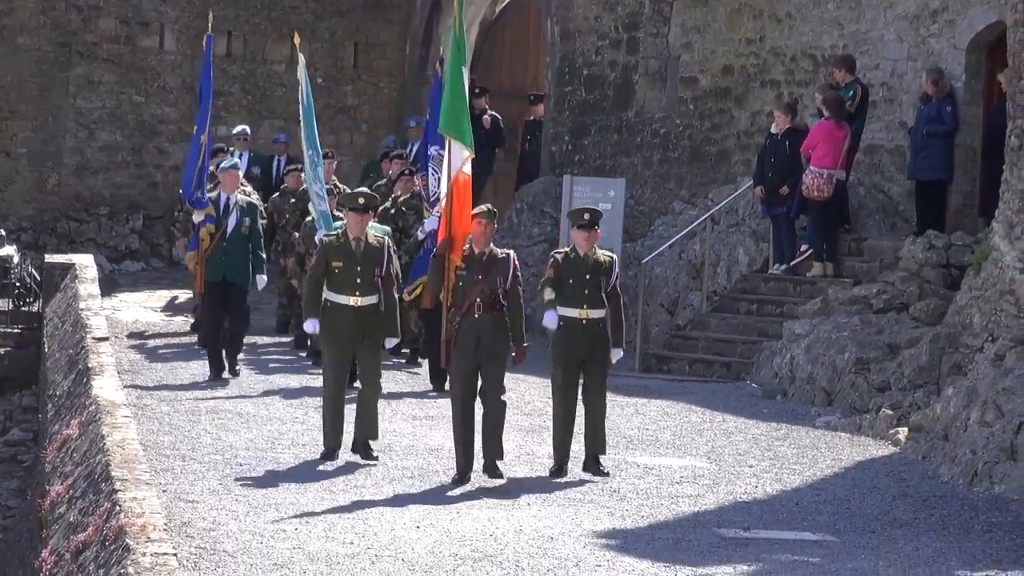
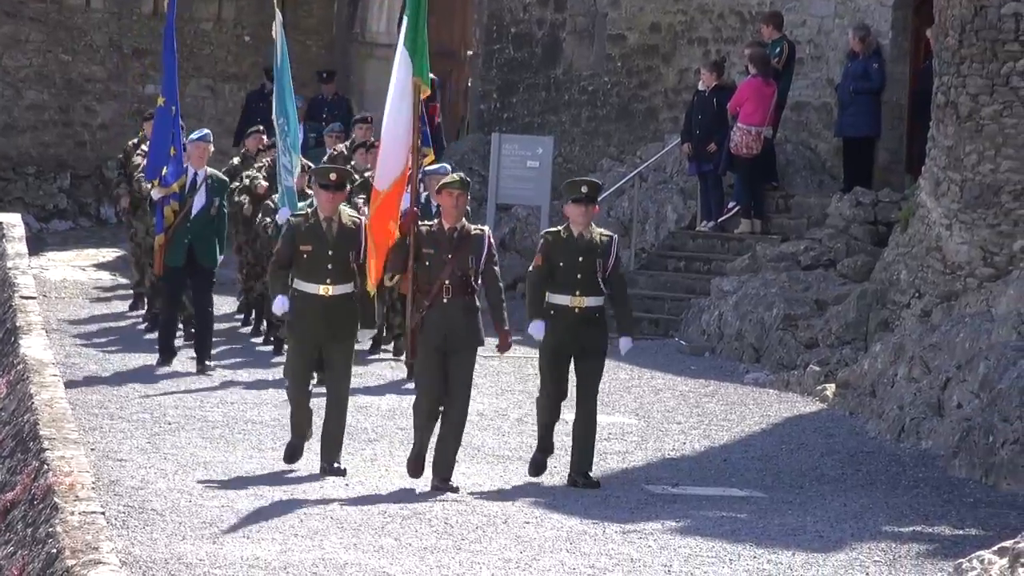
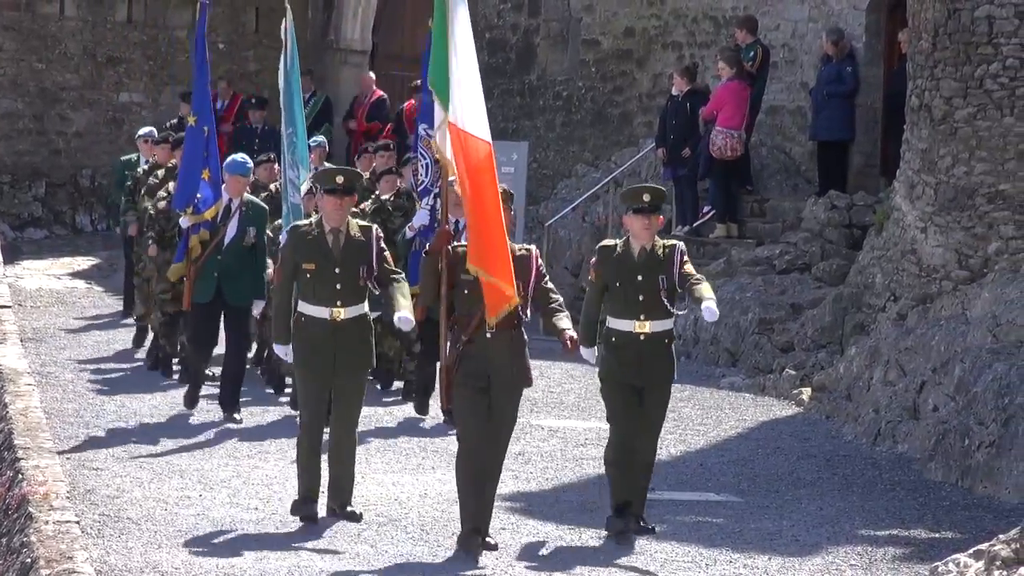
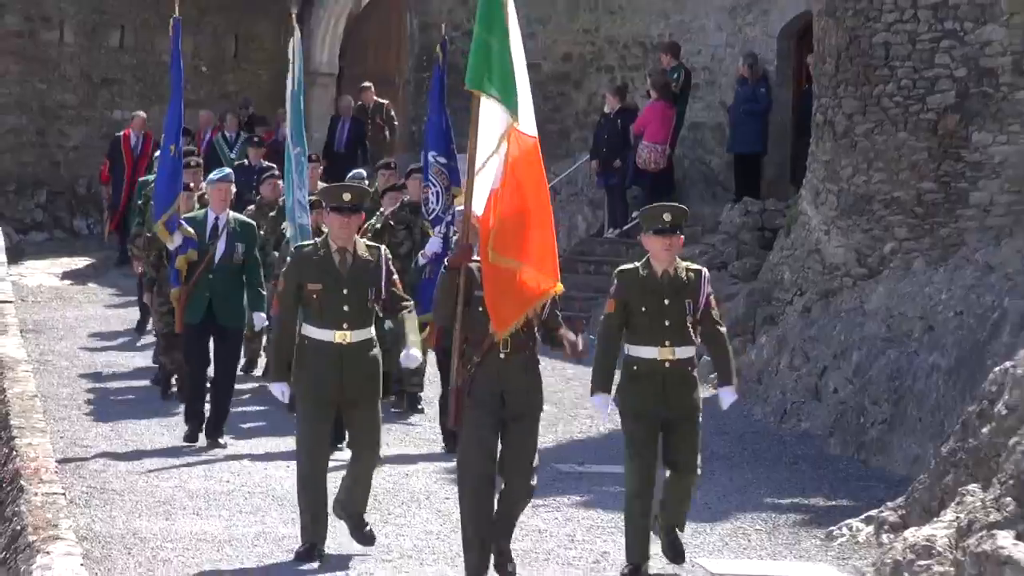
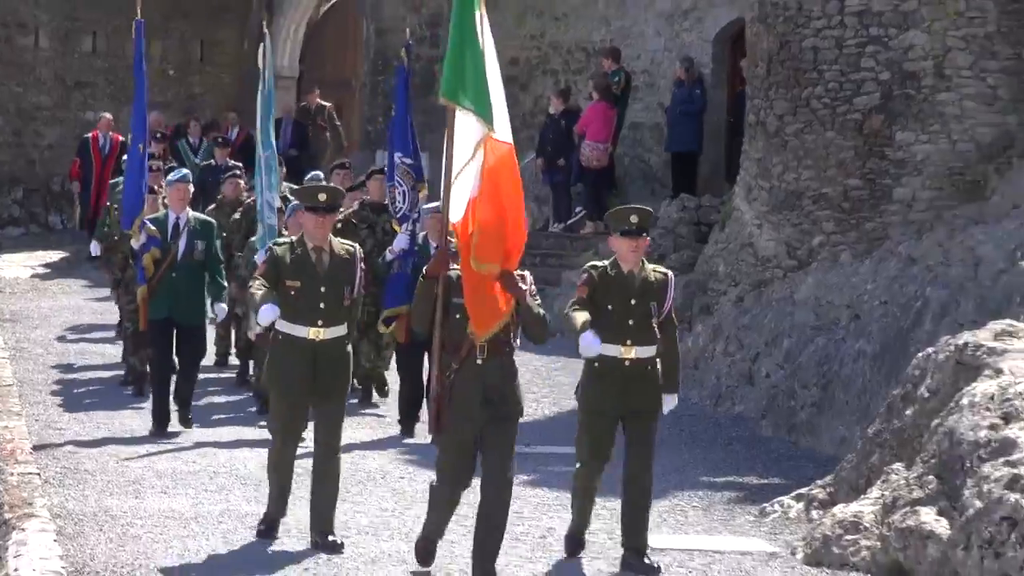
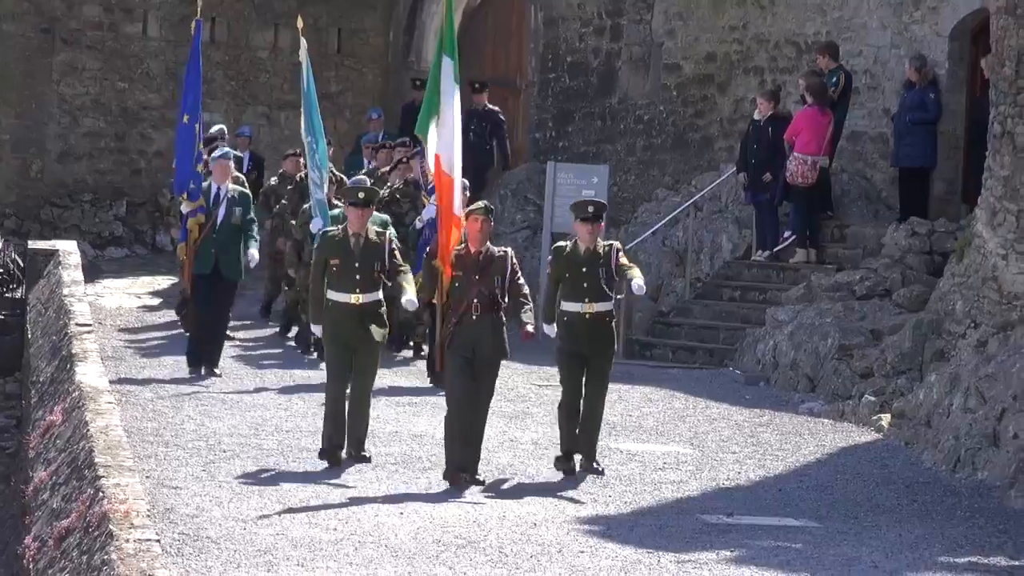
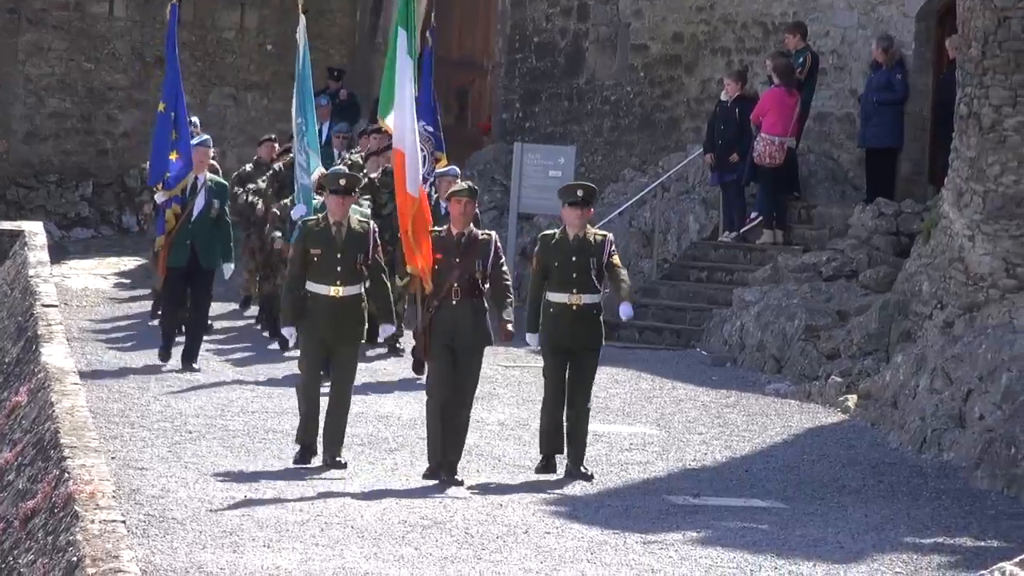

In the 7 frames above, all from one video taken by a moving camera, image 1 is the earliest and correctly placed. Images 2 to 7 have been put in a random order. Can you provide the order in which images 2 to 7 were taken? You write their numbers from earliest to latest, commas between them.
6, 7, 2, 3, 4, 5
